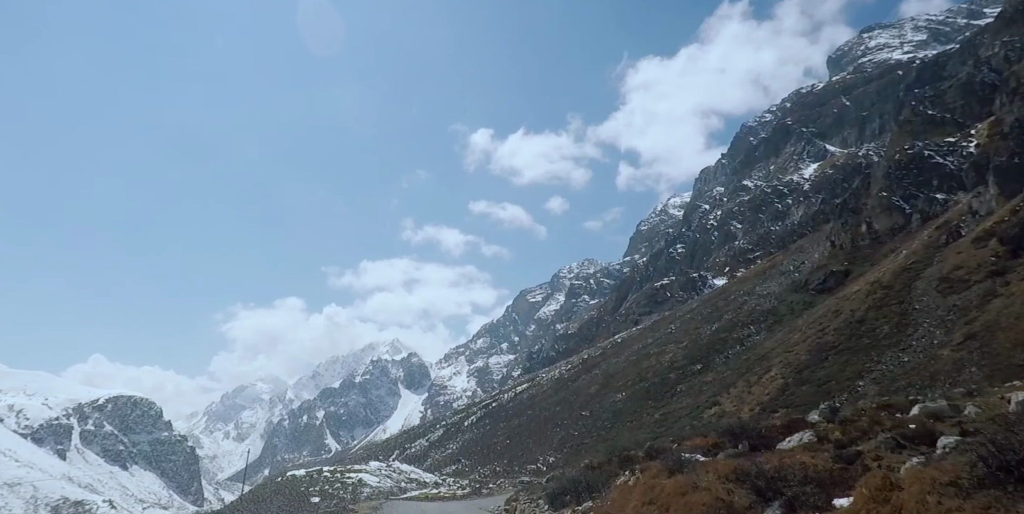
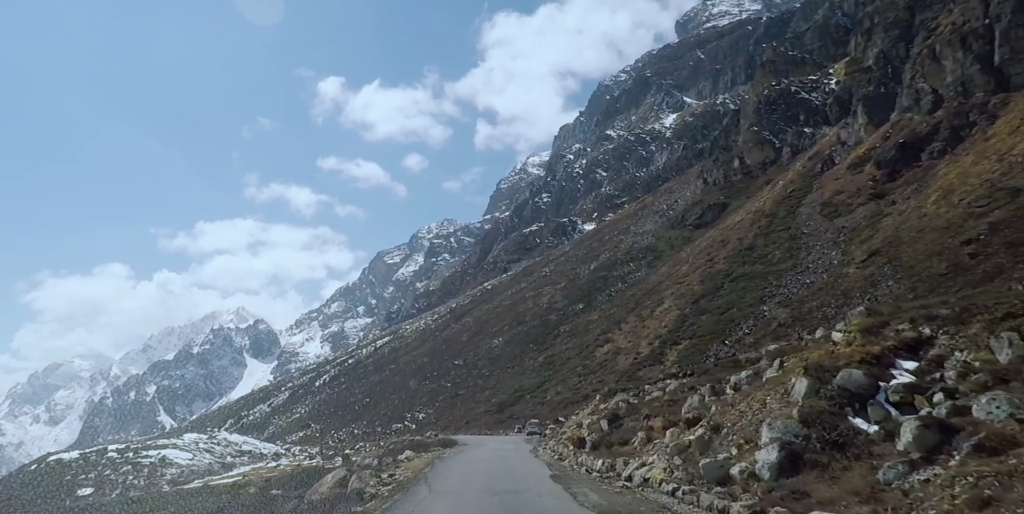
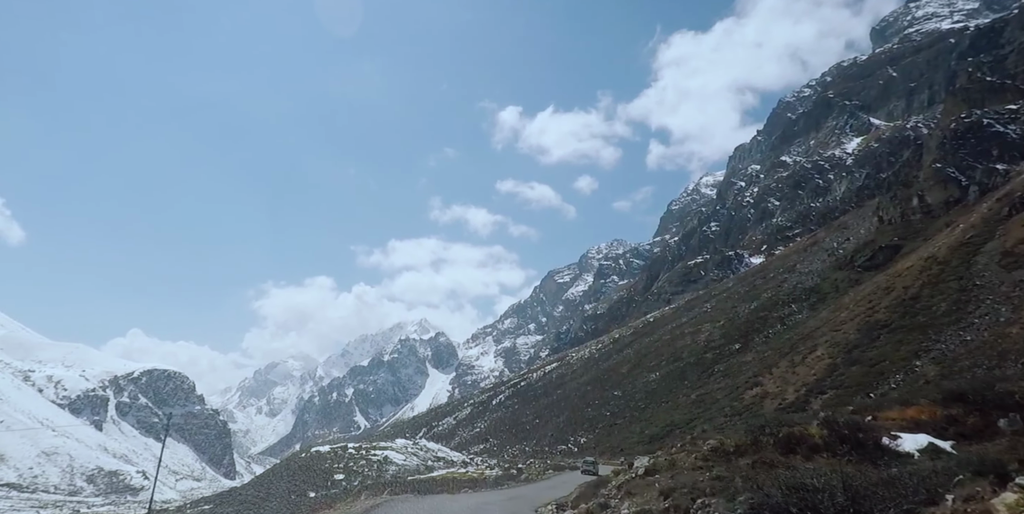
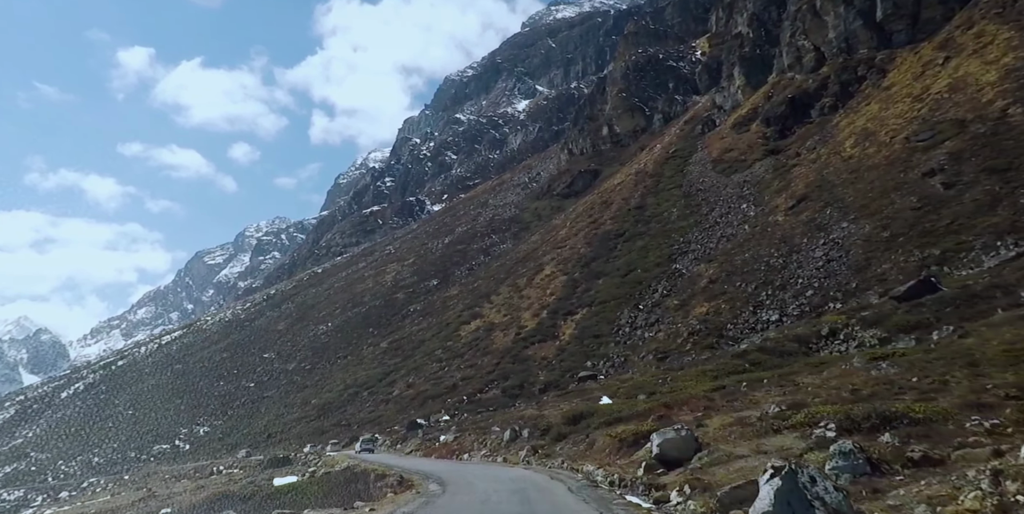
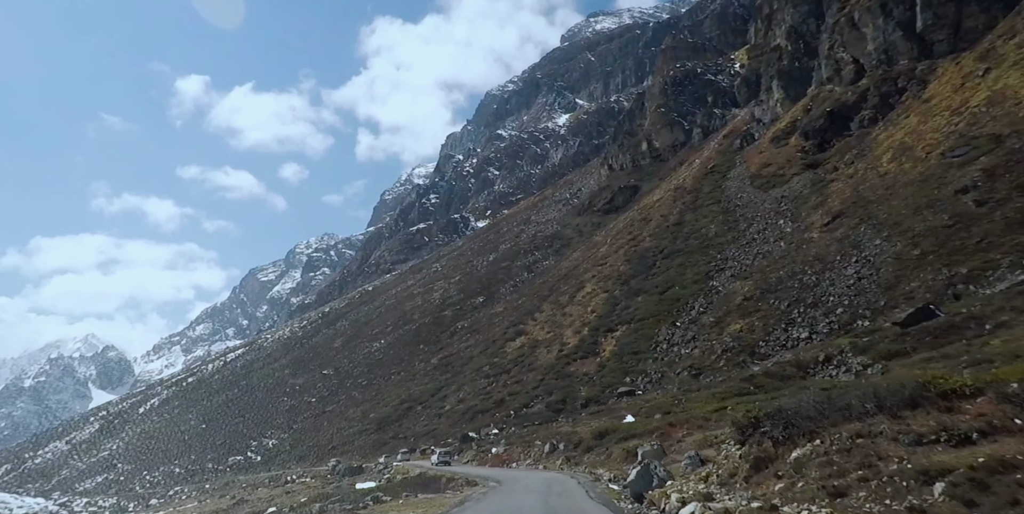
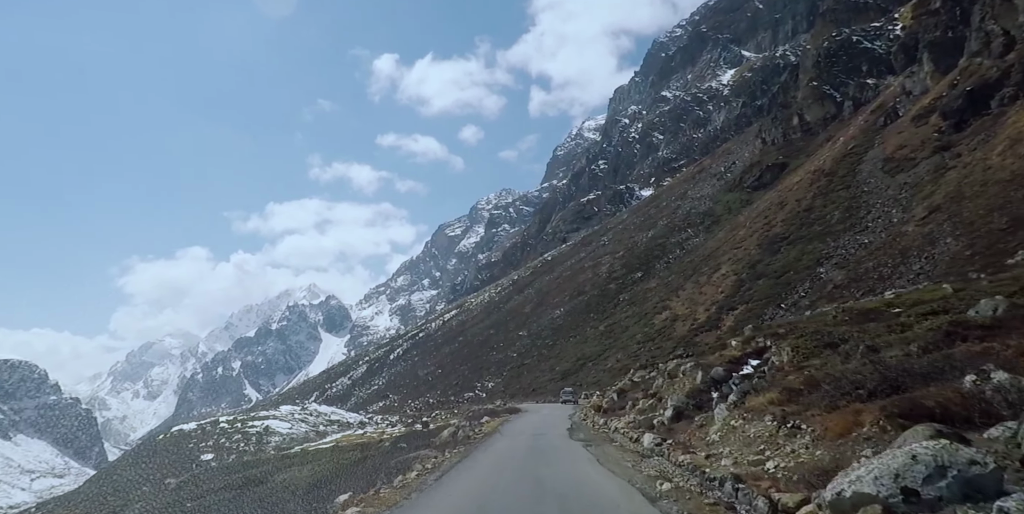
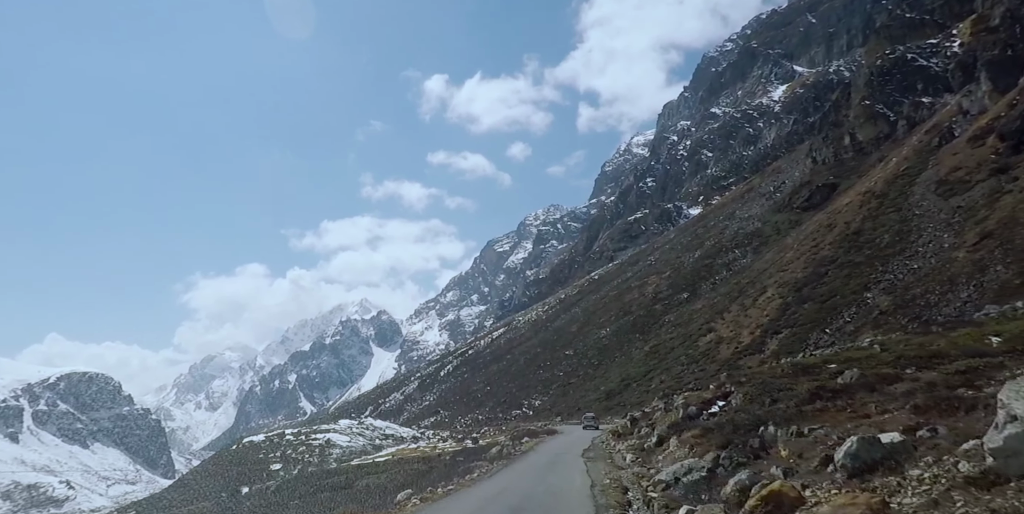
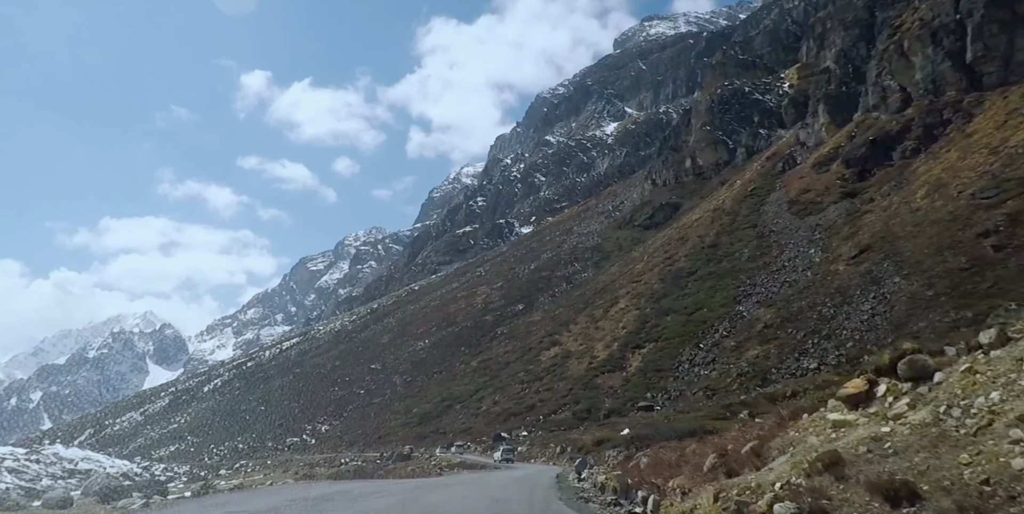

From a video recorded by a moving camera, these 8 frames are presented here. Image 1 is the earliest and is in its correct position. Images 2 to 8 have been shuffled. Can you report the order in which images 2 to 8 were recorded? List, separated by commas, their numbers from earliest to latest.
3, 7, 6, 2, 8, 5, 4
